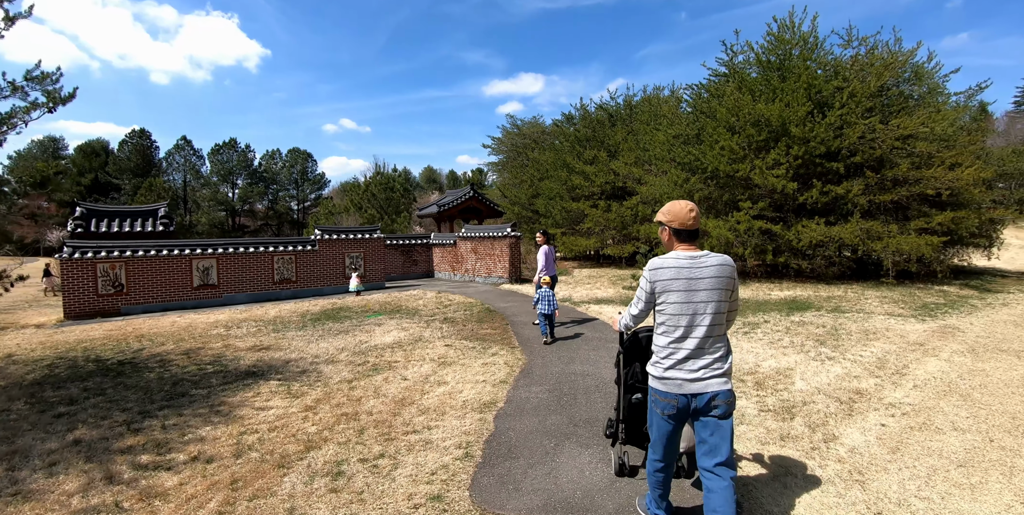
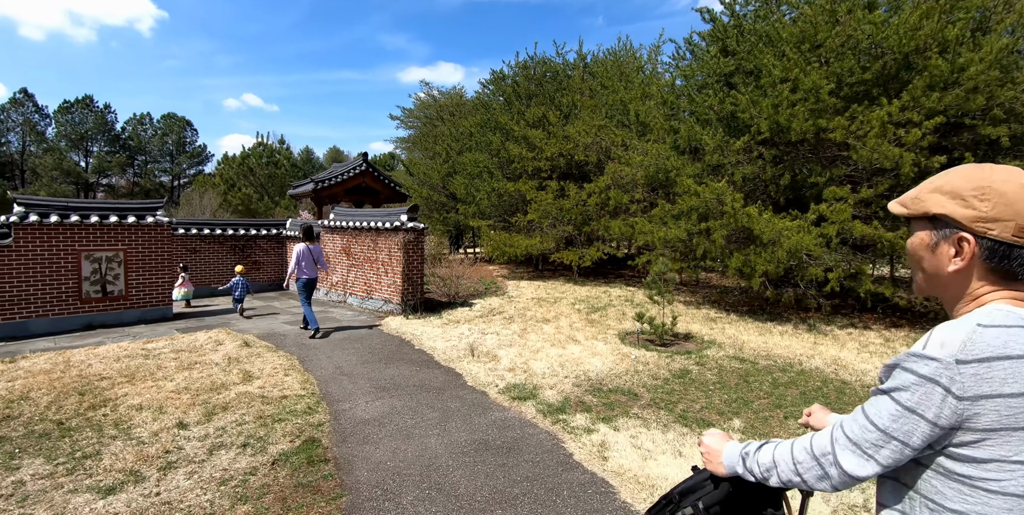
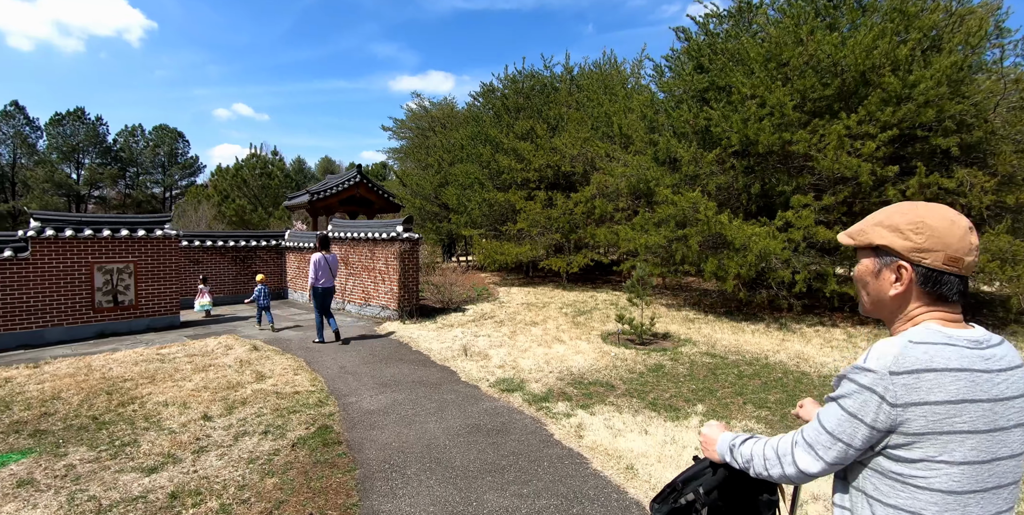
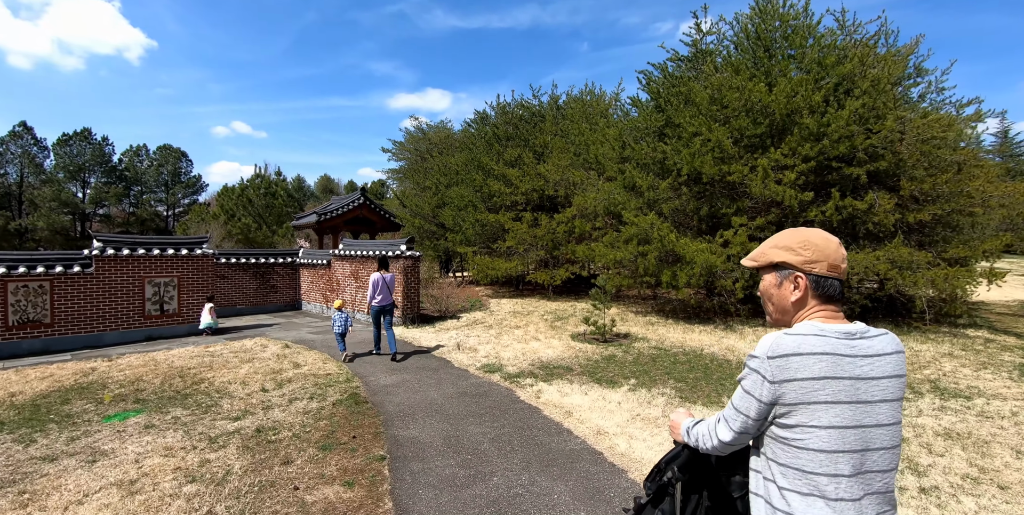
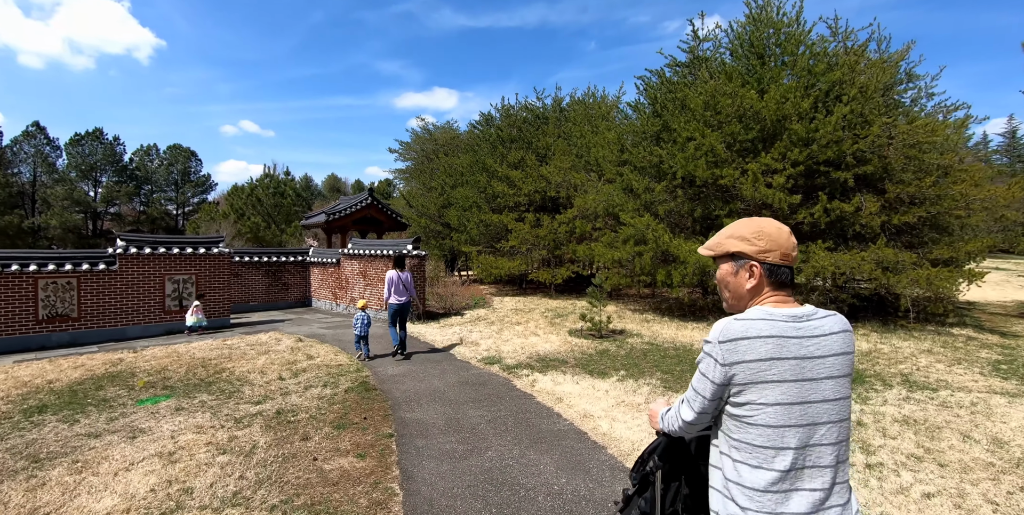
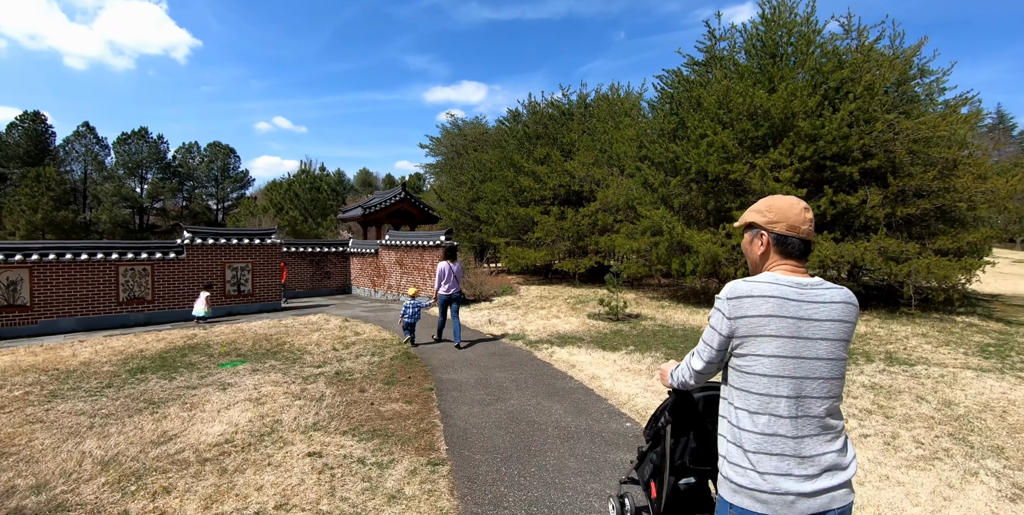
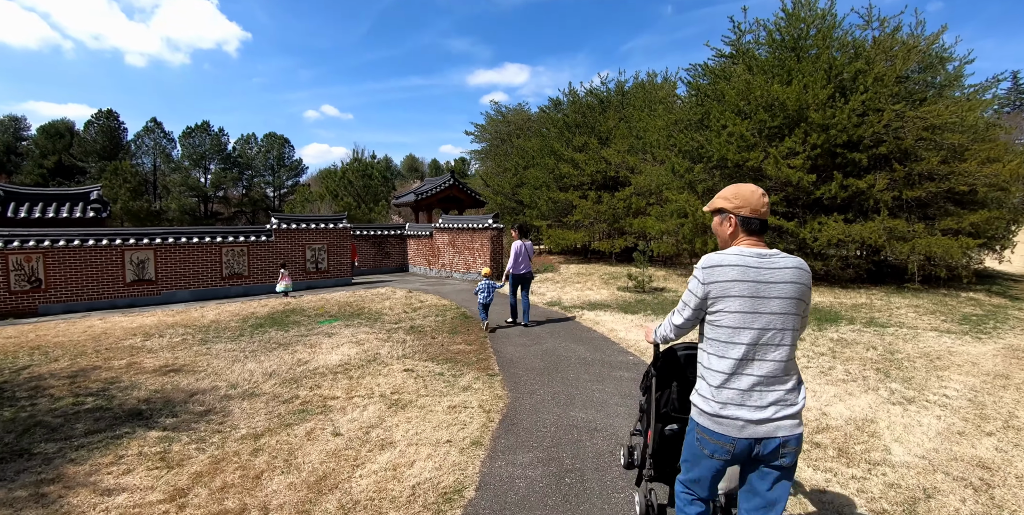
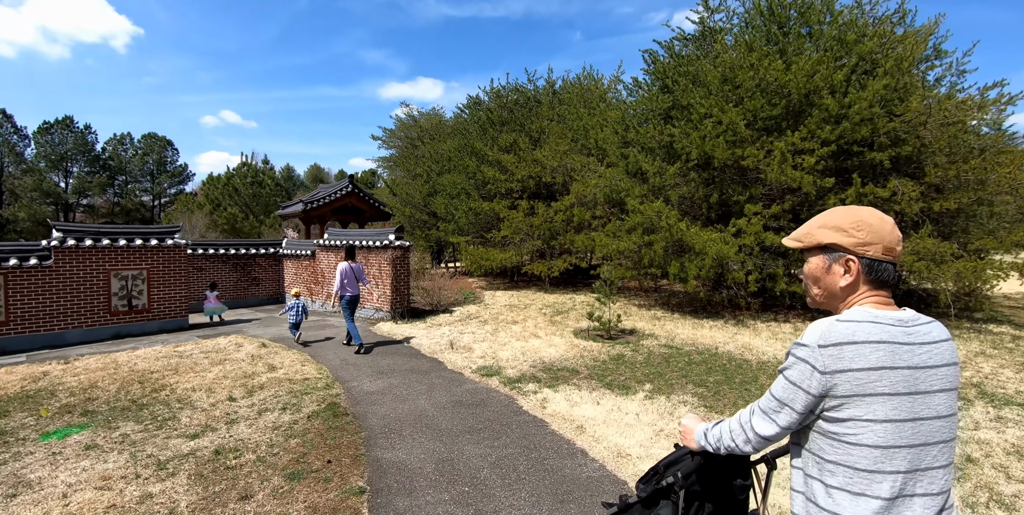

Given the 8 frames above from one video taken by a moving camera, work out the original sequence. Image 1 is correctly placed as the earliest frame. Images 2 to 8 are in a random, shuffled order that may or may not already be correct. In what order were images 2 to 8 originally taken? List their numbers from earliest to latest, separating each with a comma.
7, 6, 5, 4, 8, 3, 2
